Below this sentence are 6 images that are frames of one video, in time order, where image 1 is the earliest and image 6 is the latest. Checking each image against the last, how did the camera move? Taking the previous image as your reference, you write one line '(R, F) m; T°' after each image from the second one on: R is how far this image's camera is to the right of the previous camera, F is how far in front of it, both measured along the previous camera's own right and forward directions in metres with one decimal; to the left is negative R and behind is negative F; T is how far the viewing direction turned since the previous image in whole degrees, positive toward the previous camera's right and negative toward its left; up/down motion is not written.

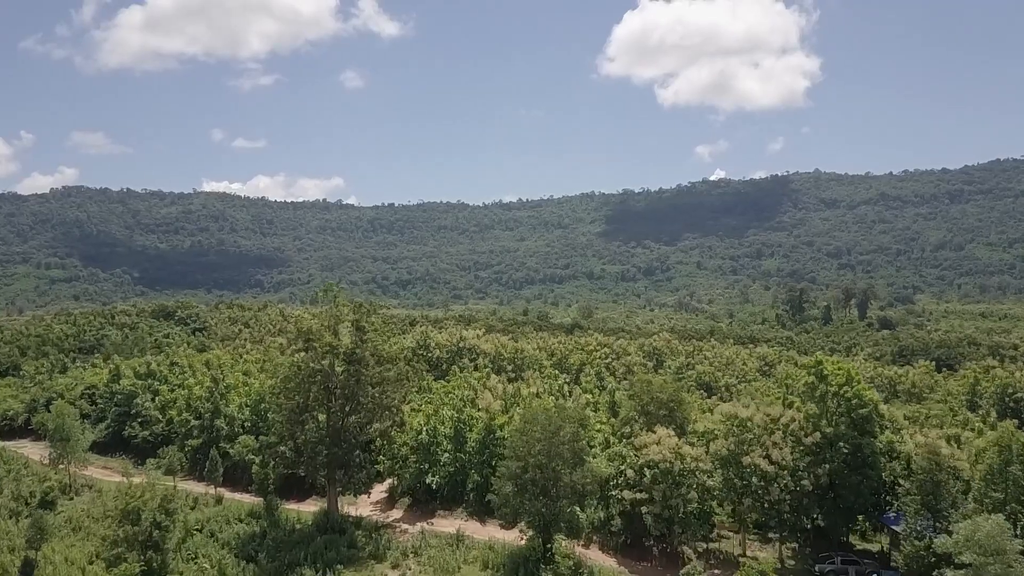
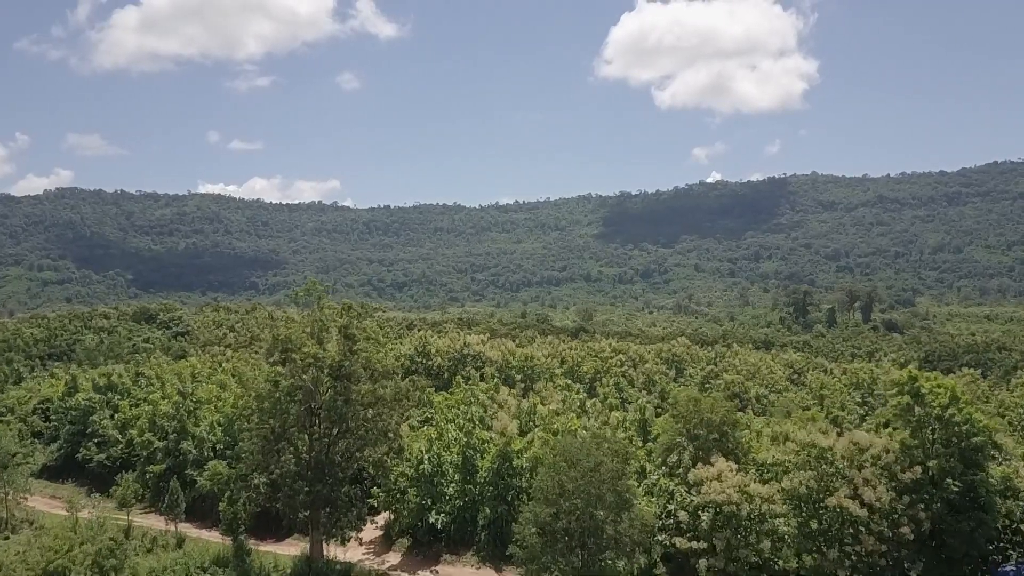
(-0.8, +4.9) m; 0°
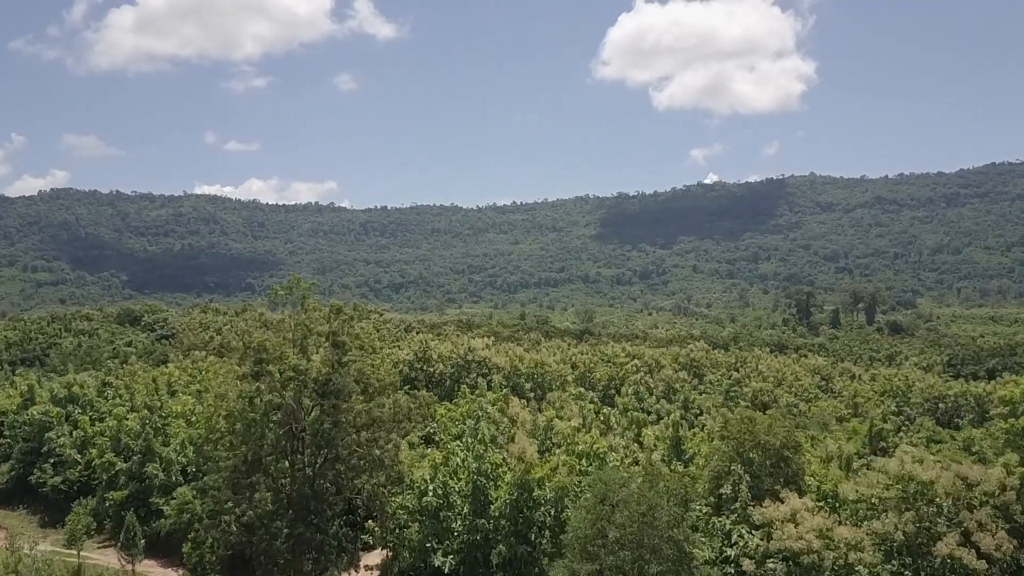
(-0.7, +3.9) m; 0°
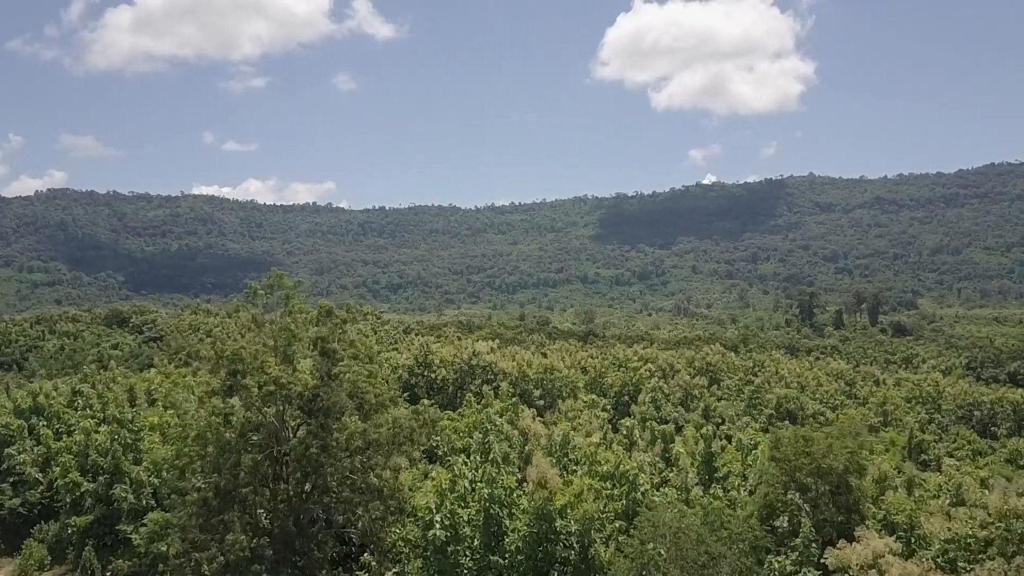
(-0.5, +2.9) m; 0°
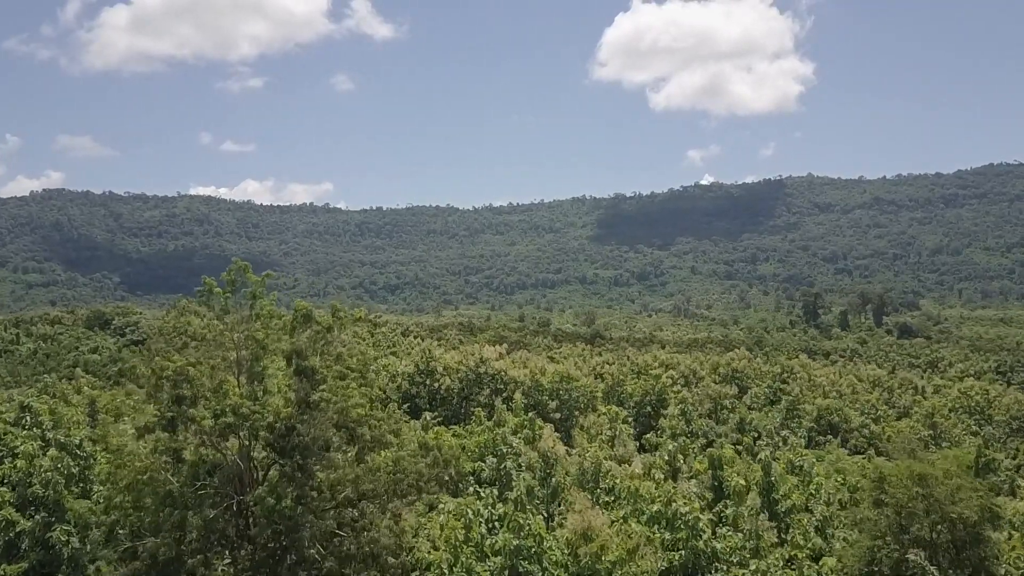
(-0.7, +4.0) m; 0°
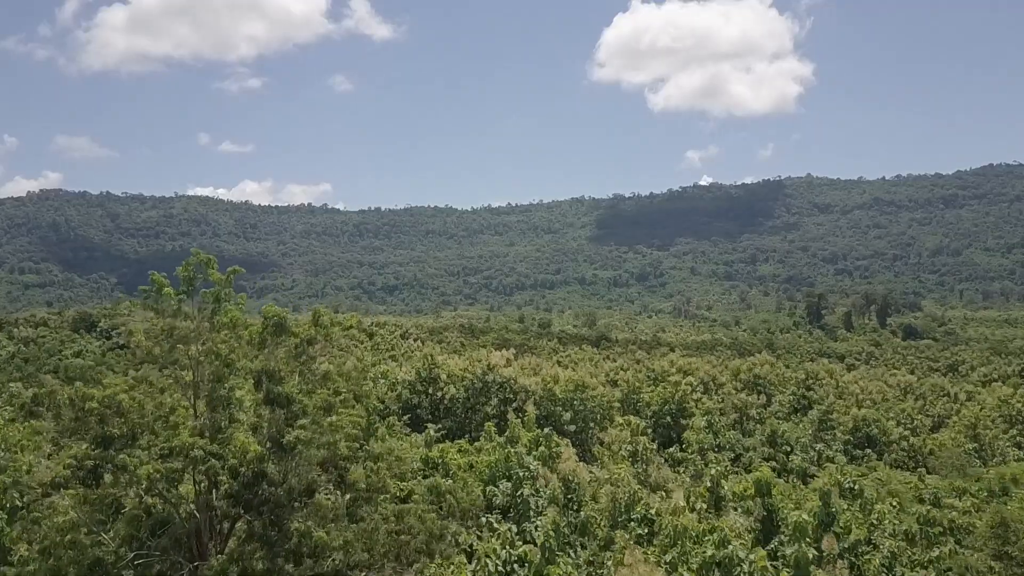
(-0.5, +2.9) m; 0°
